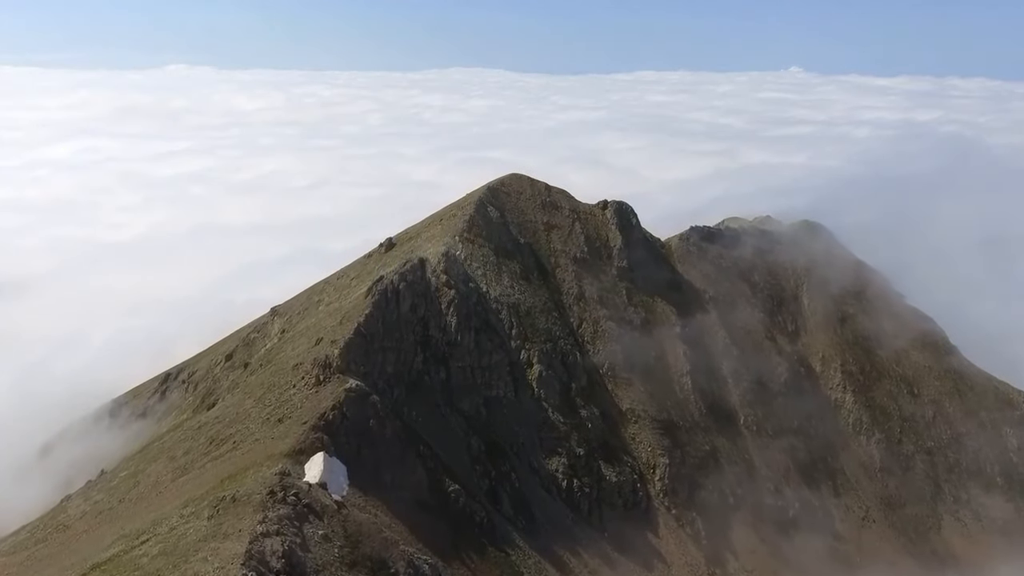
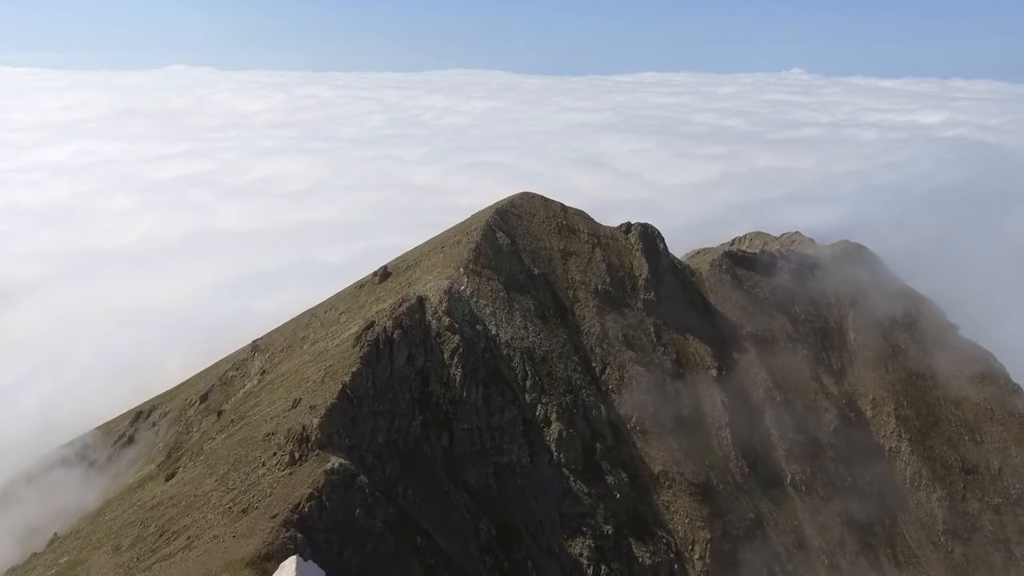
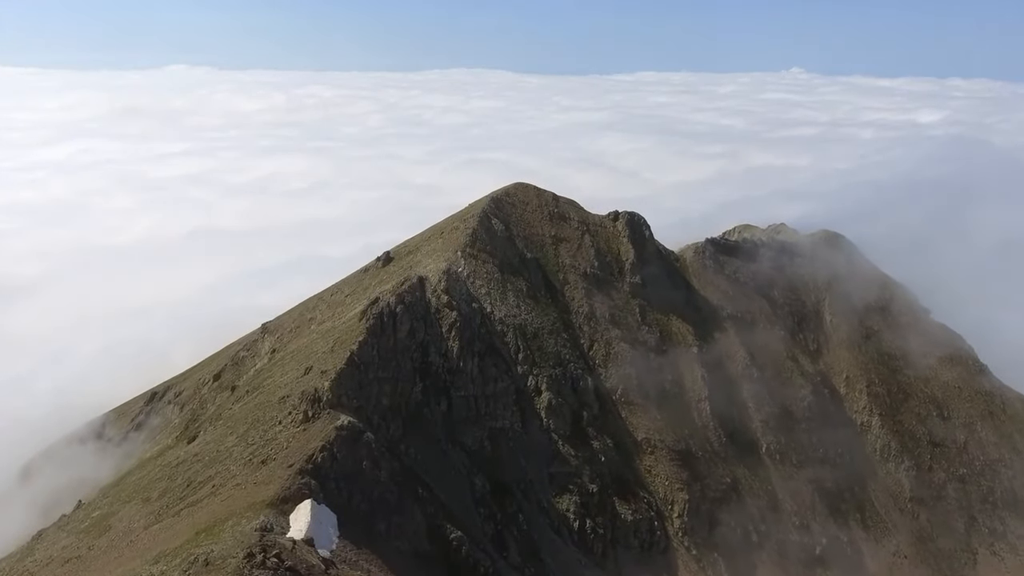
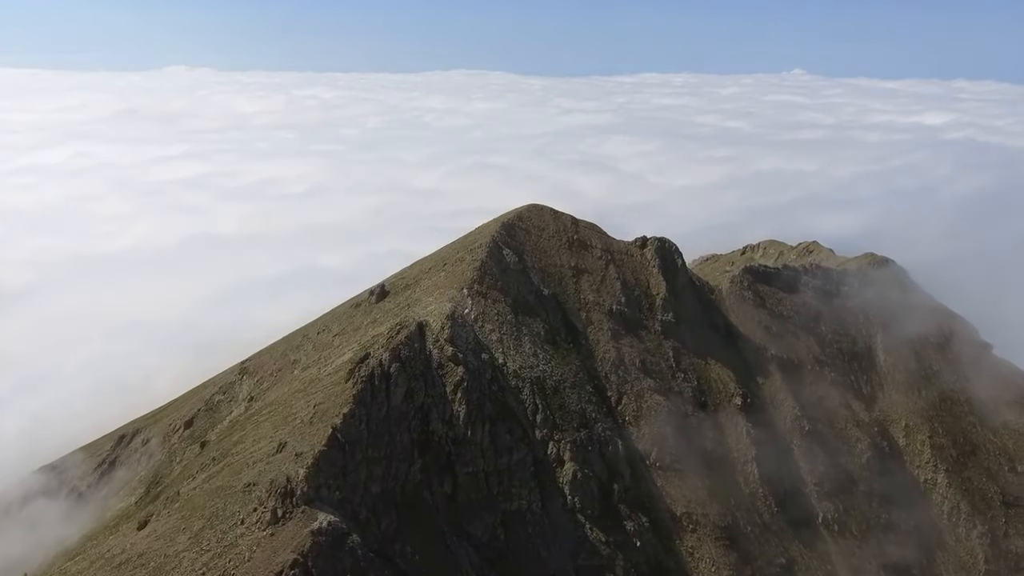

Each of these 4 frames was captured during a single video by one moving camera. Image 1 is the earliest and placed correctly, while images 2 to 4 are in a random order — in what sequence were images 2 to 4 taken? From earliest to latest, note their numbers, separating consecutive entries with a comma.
3, 2, 4
